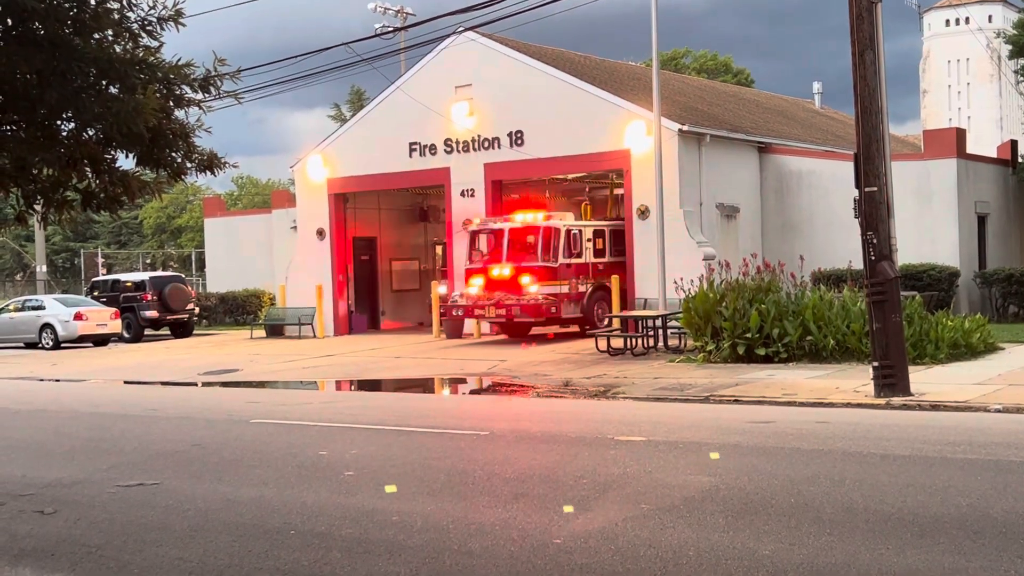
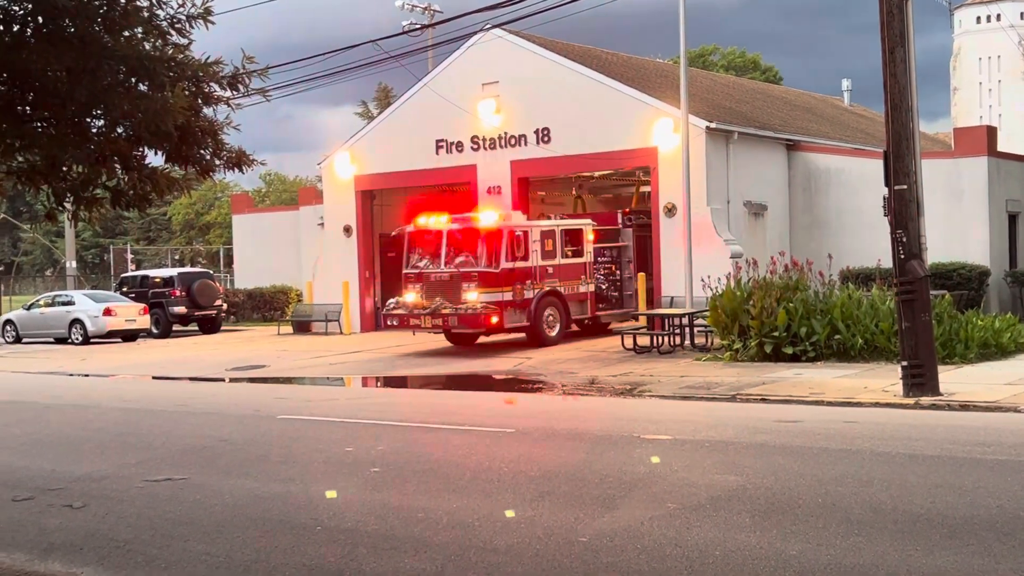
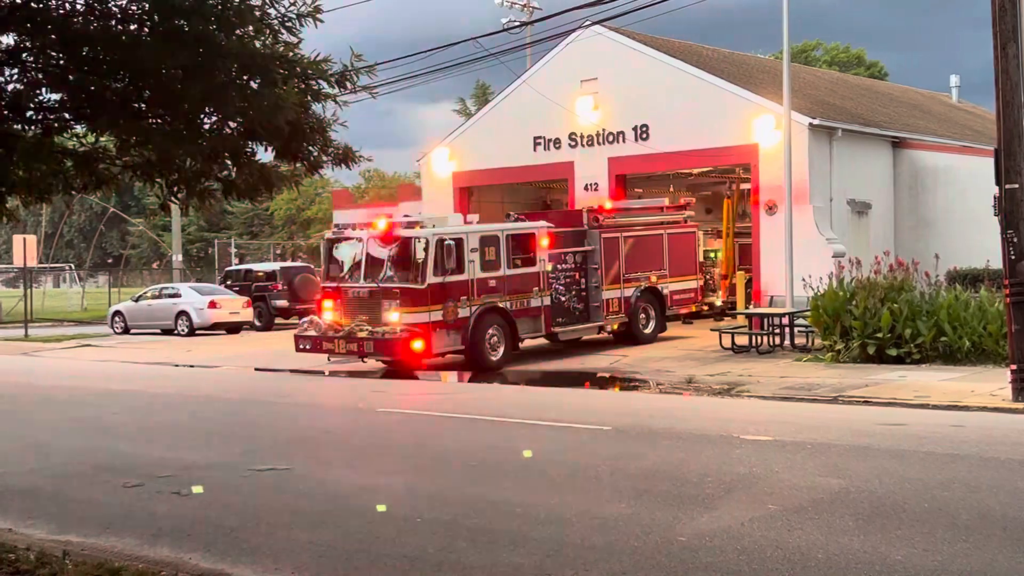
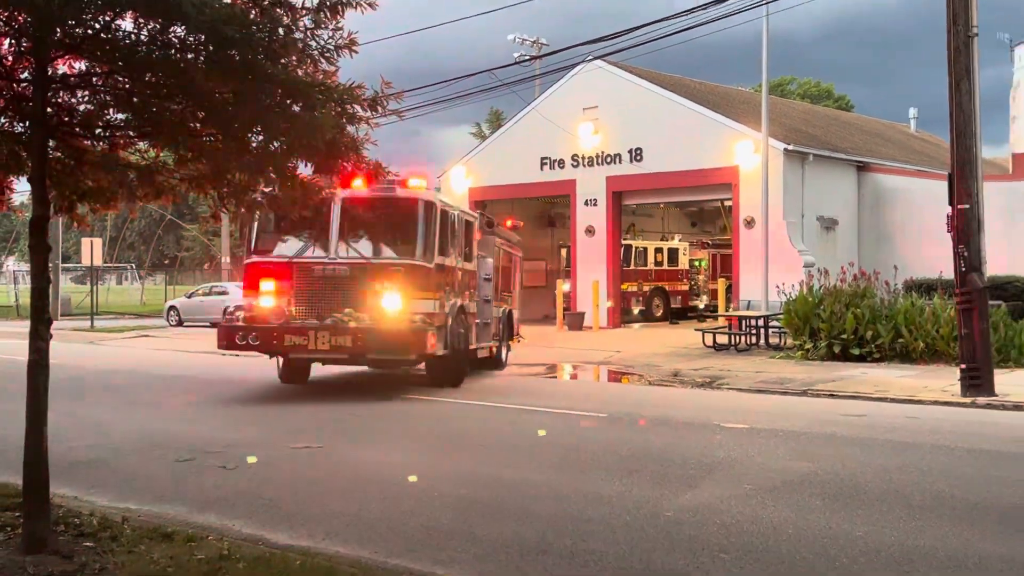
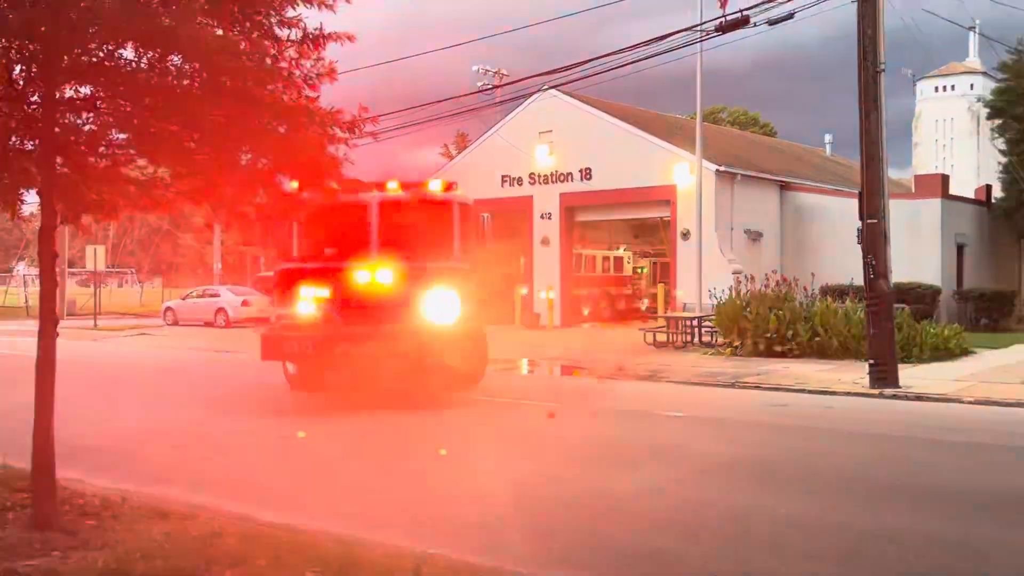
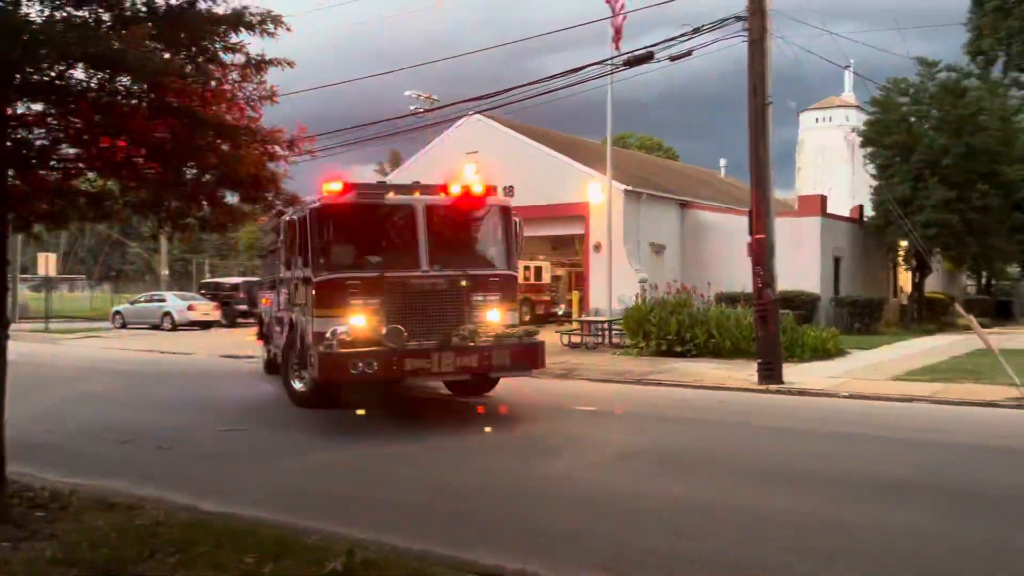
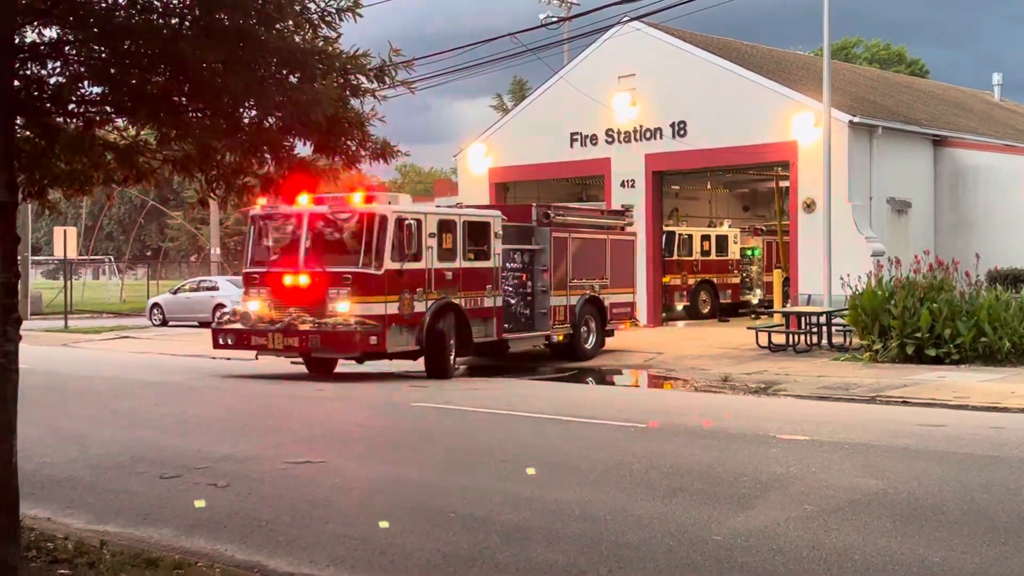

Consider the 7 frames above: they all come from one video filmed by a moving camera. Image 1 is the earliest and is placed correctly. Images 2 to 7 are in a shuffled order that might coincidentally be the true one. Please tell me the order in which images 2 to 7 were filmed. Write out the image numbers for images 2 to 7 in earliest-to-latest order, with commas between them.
2, 3, 7, 4, 5, 6
